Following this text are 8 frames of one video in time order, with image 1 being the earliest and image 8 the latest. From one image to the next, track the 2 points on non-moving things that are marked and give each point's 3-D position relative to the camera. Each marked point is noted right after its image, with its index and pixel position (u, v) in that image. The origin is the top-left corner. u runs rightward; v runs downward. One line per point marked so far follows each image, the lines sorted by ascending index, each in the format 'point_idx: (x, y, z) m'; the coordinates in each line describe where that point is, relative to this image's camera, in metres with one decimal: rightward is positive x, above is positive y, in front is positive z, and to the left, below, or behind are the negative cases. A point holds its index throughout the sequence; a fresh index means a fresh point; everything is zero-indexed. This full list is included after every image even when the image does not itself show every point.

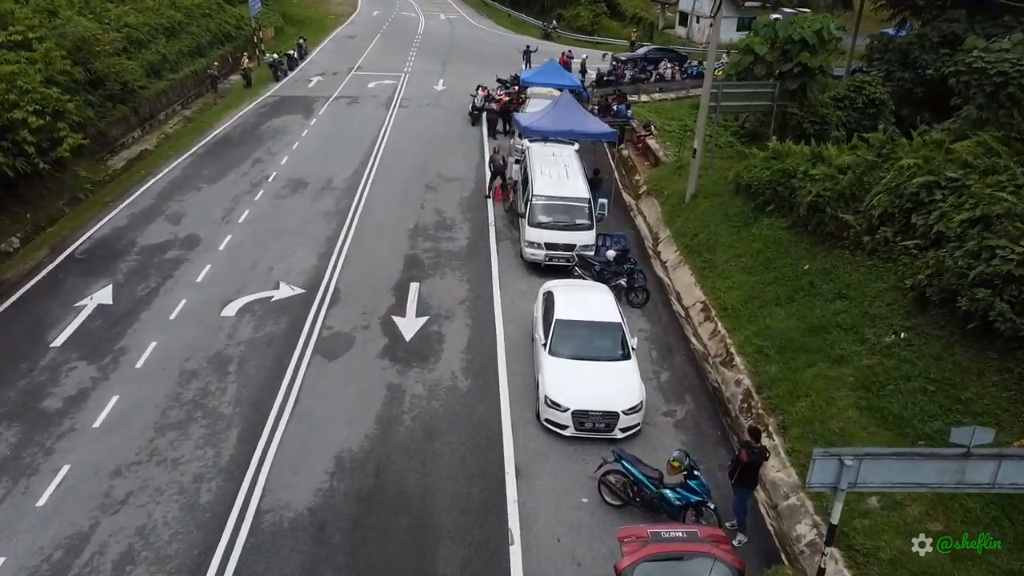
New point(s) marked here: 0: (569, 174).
0: (+1.3, +2.6, +17.8) m
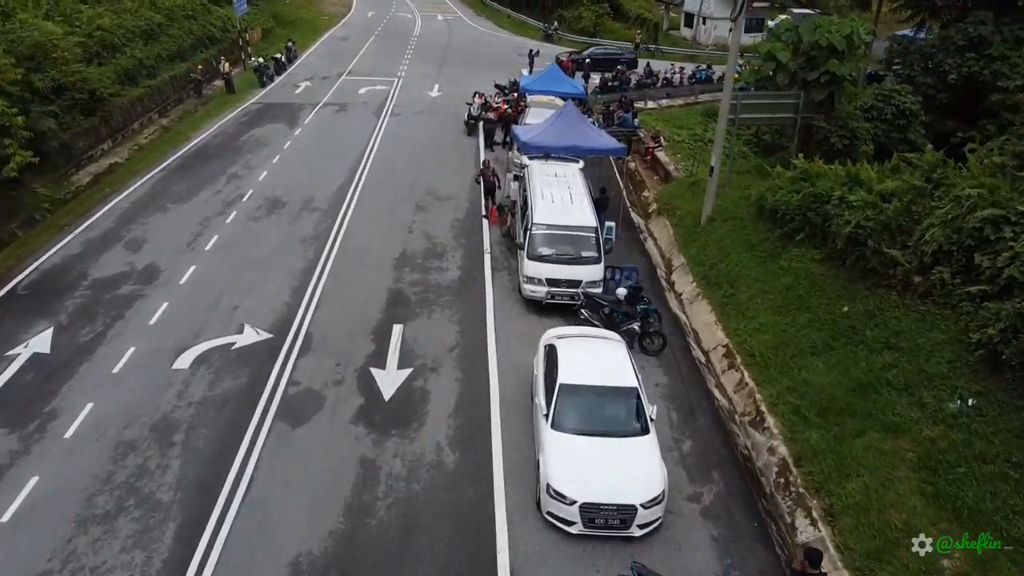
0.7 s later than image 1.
0: (+1.2, +1.8, +15.9) m
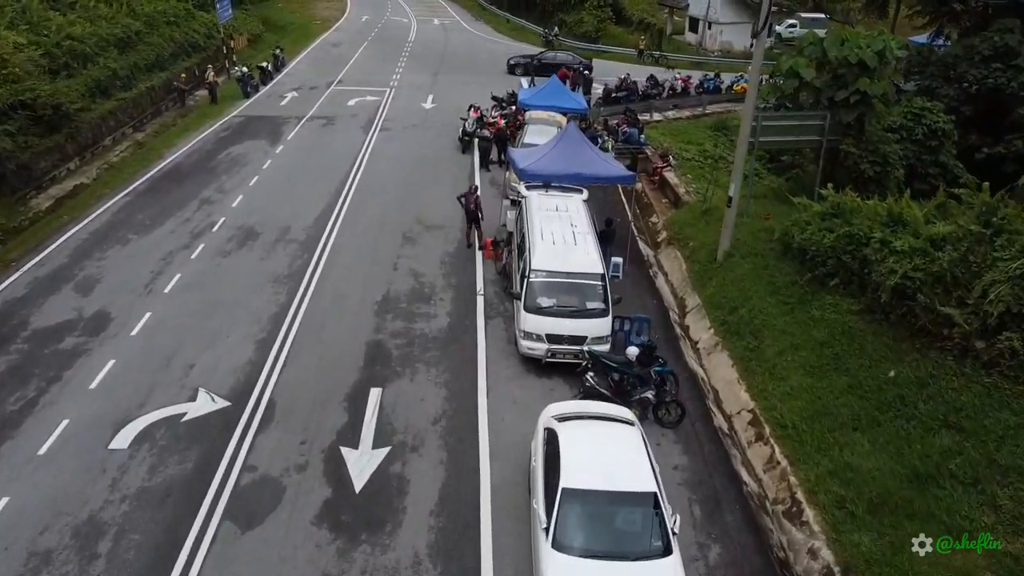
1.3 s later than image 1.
0: (+1.2, +0.9, +14.1) m
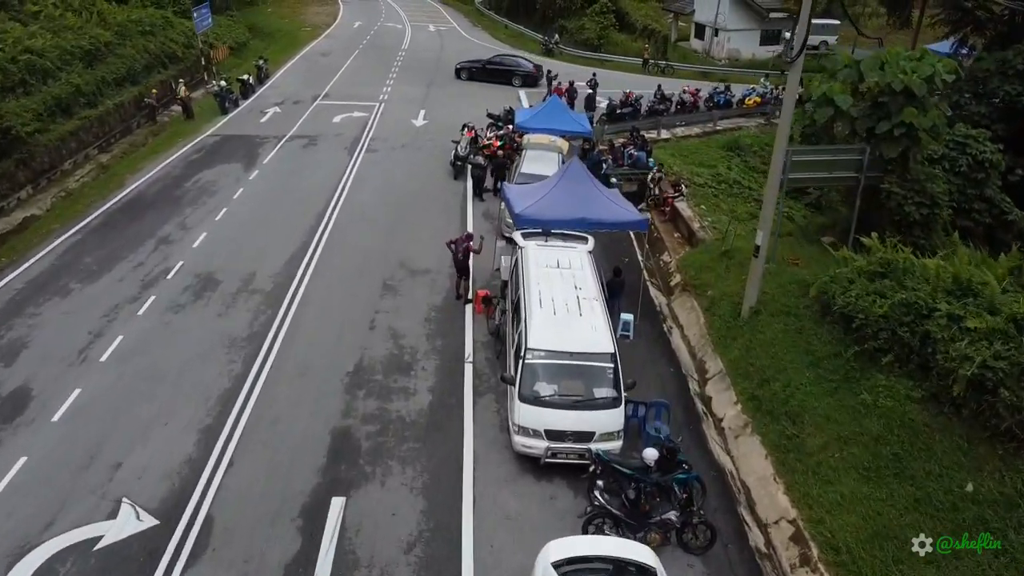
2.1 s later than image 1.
0: (+1.1, -0.2, +11.9) m
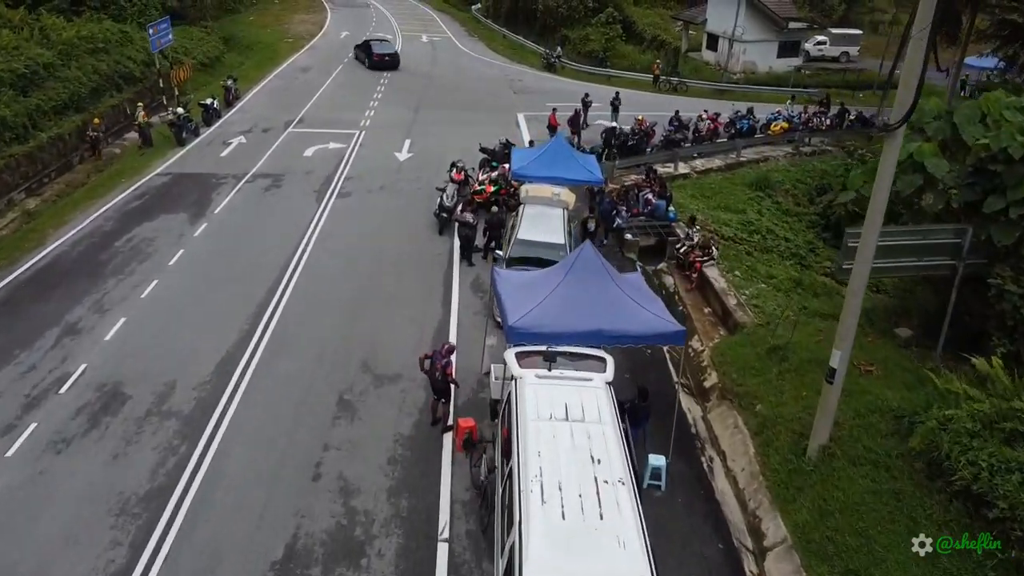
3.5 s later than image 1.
0: (+0.9, -2.1, +8.3) m
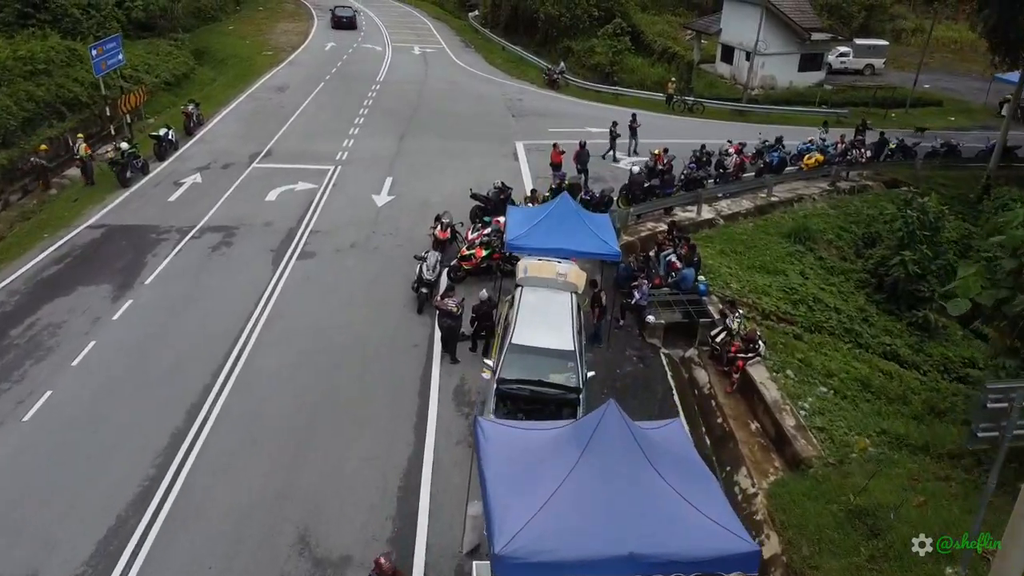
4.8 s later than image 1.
0: (+0.8, -3.9, +4.7) m
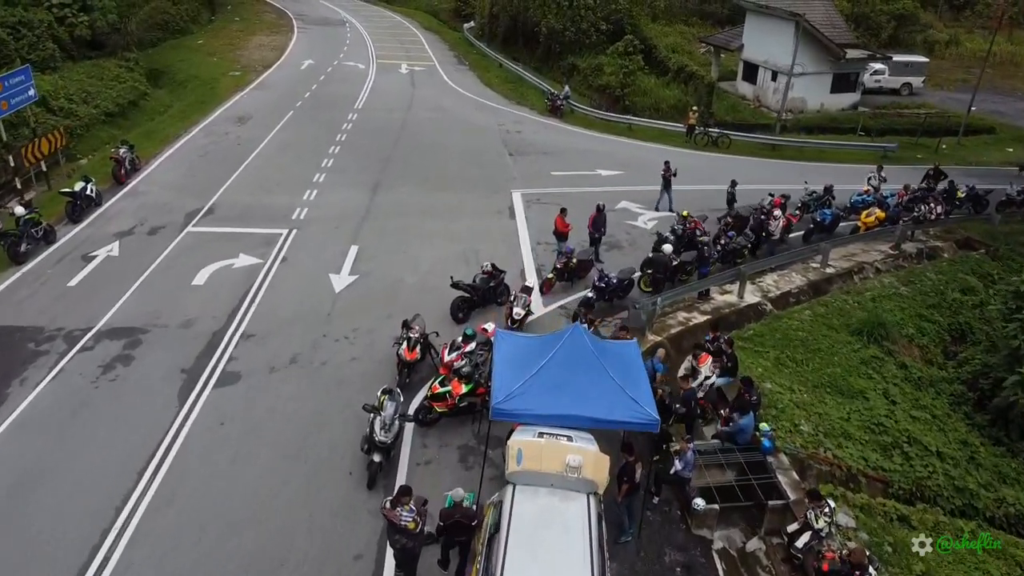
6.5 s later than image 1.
0: (+0.6, -6.3, 0.0) m
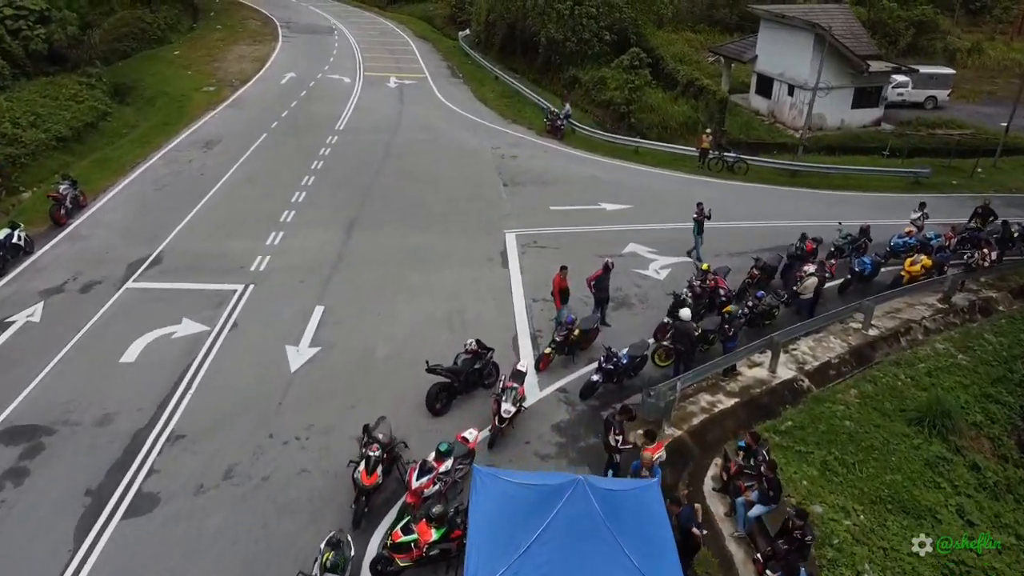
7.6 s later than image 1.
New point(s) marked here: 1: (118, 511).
0: (+0.4, -7.7, -2.8) m
1: (-5.5, -3.1, +10.9) m
